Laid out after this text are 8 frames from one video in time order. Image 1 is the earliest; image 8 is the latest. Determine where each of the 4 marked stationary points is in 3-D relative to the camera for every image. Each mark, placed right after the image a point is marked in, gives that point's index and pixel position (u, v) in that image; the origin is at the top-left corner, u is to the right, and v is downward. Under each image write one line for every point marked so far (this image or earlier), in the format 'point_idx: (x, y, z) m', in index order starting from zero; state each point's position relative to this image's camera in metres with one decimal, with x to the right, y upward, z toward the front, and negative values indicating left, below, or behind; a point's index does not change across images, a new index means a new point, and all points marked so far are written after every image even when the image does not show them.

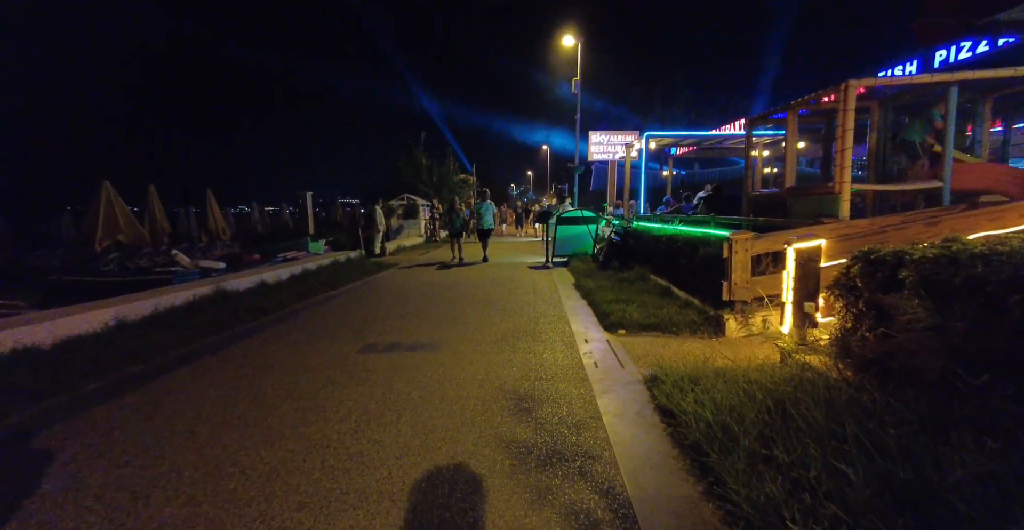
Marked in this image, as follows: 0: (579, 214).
0: (+2.2, +1.7, +13.6) m
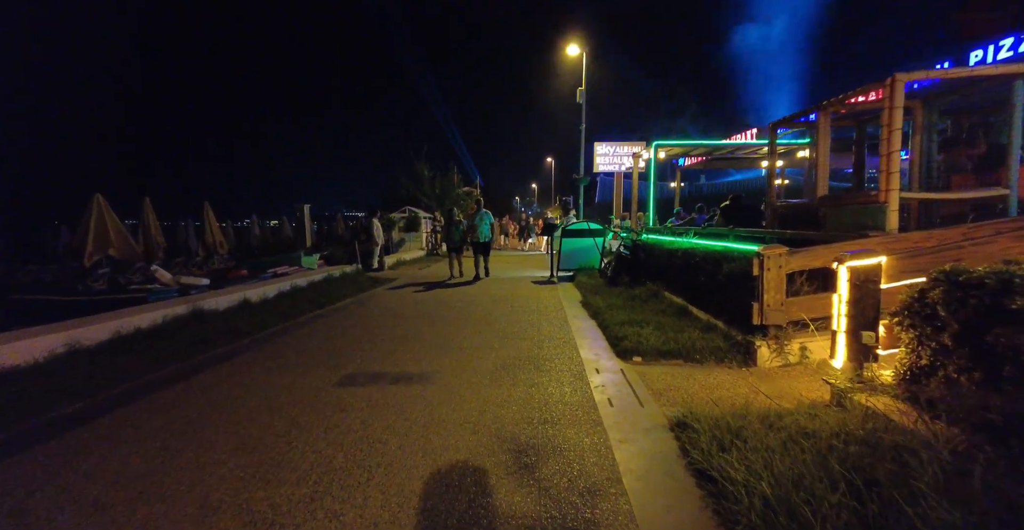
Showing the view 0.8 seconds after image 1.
0: (+2.3, +1.2, +13.0) m
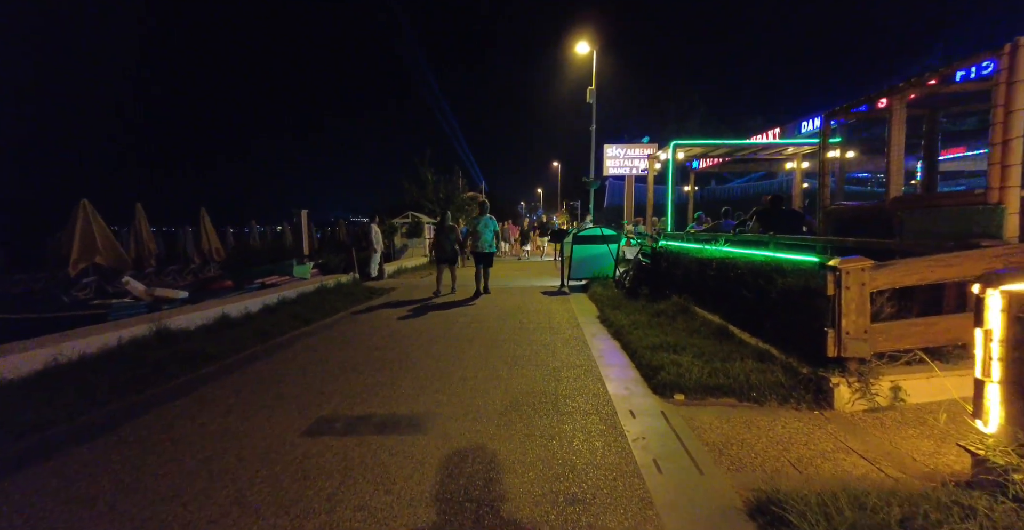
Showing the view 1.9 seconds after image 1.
0: (+2.6, +1.0, +12.2) m
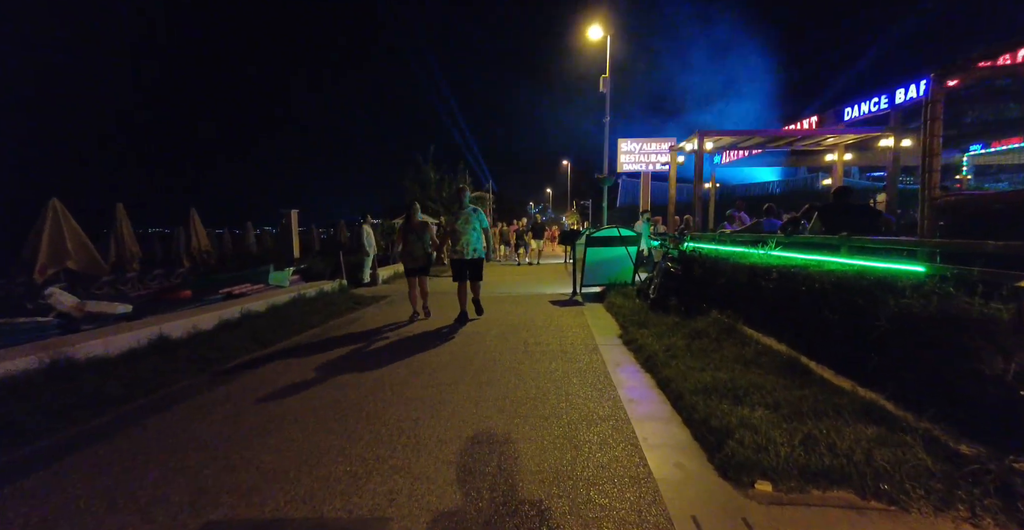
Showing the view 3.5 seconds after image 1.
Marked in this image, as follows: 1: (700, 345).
0: (+2.7, +0.8, +10.7) m
1: (+2.4, -1.0, +5.3) m
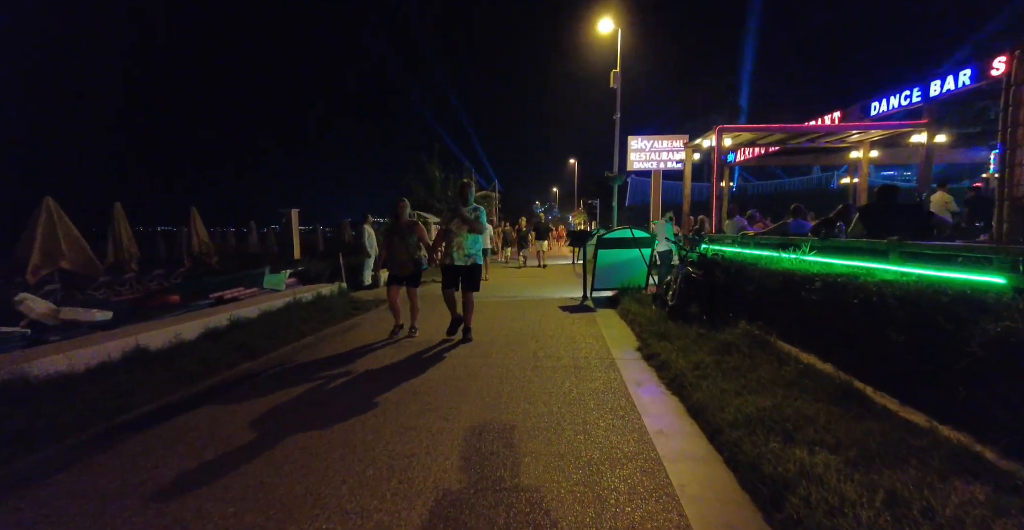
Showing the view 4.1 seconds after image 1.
0: (+2.9, +0.8, +10.2) m
1: (+2.5, -1.1, +4.7) m
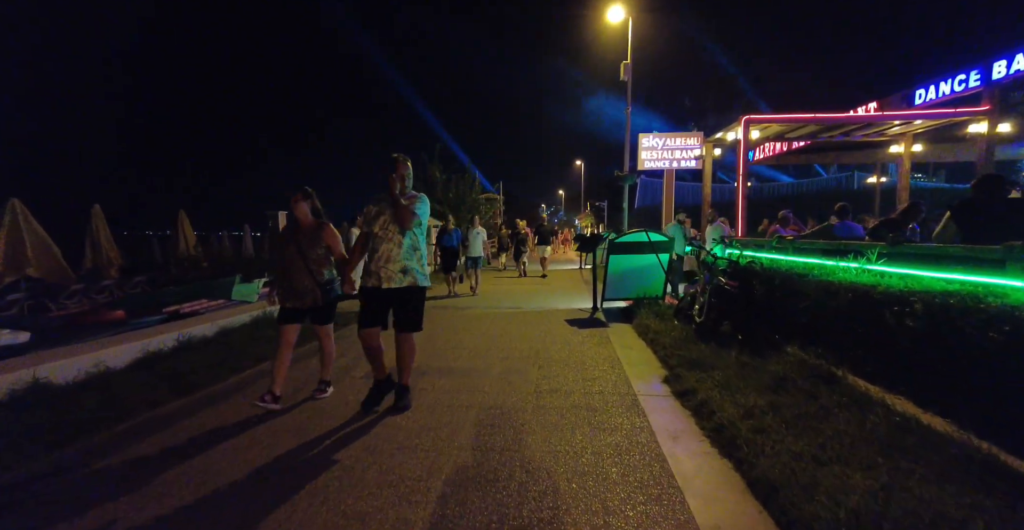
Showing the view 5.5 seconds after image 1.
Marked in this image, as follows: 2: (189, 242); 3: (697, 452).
0: (+2.9, +0.6, +9.1) m
1: (+2.5, -1.2, +3.6) m
2: (-12.7, +0.8, +16.0) m
3: (+1.5, -1.4, +3.2) m
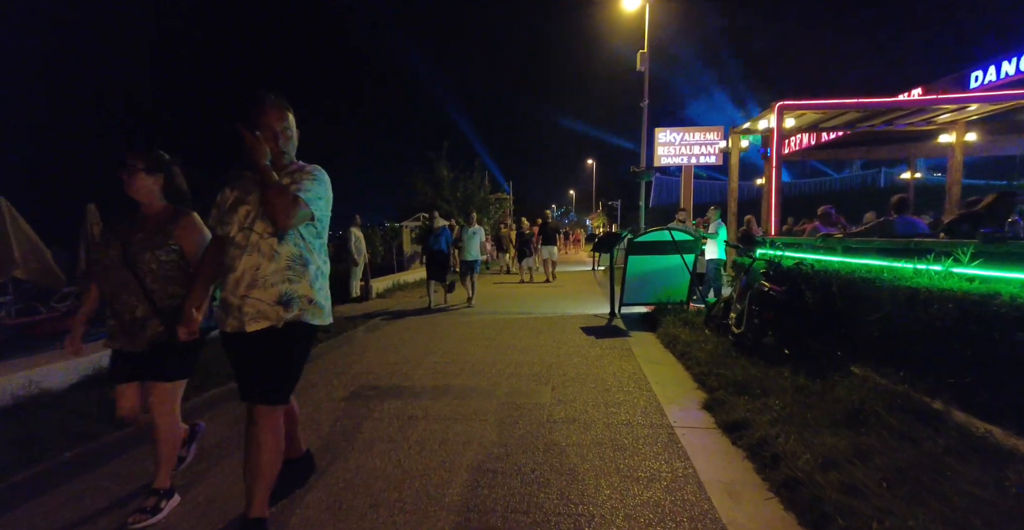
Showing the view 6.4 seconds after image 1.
0: (+3.1, +0.6, +8.2) m
1: (+2.5, -1.2, +2.7) m
2: (-12.3, +0.8, +15.5) m
3: (+1.5, -1.4, +2.4) m
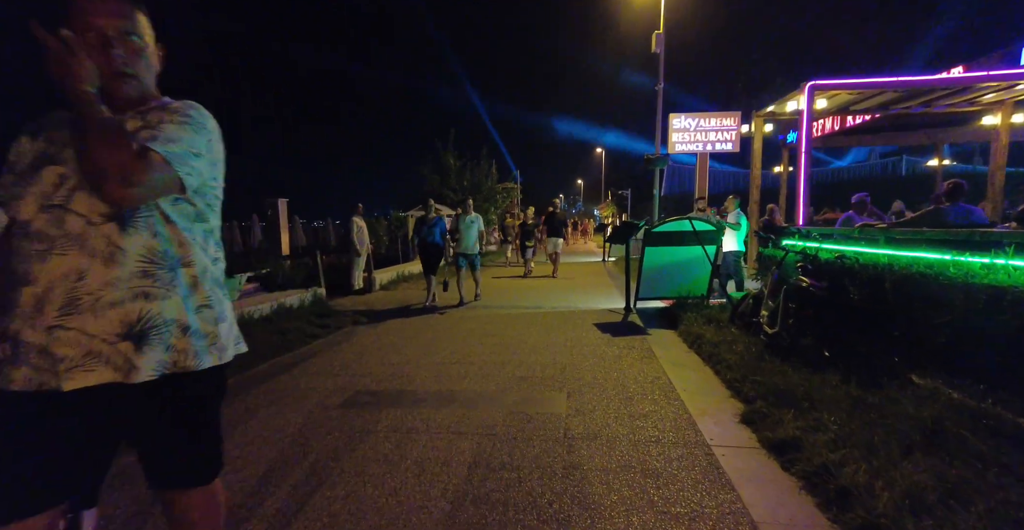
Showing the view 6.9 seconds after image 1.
0: (+3.3, +0.7, +7.6) m
1: (+2.6, -1.2, +2.2) m
2: (-12.0, +1.1, +15.2) m
3: (+1.6, -1.4, +1.9) m
